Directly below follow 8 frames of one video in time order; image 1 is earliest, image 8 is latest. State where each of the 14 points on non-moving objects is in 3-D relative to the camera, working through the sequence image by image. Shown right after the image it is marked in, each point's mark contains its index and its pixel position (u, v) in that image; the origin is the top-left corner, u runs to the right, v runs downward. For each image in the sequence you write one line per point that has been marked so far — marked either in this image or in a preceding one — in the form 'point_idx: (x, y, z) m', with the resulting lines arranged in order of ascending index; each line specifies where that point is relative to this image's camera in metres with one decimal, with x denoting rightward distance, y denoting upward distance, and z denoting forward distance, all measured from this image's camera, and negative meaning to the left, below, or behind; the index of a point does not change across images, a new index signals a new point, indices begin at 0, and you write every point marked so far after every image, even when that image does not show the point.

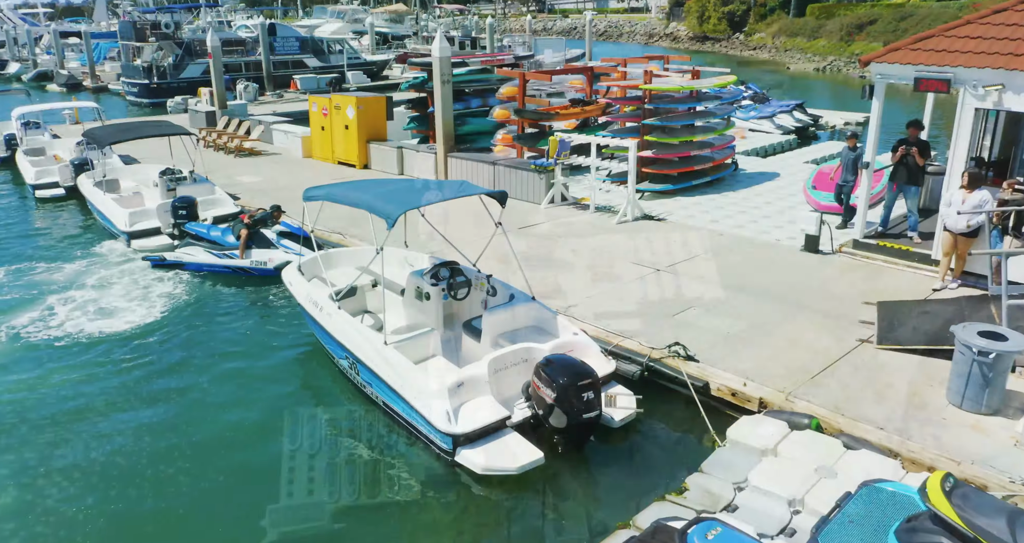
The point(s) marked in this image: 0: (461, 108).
0: (-1.3, +4.3, +19.4) m
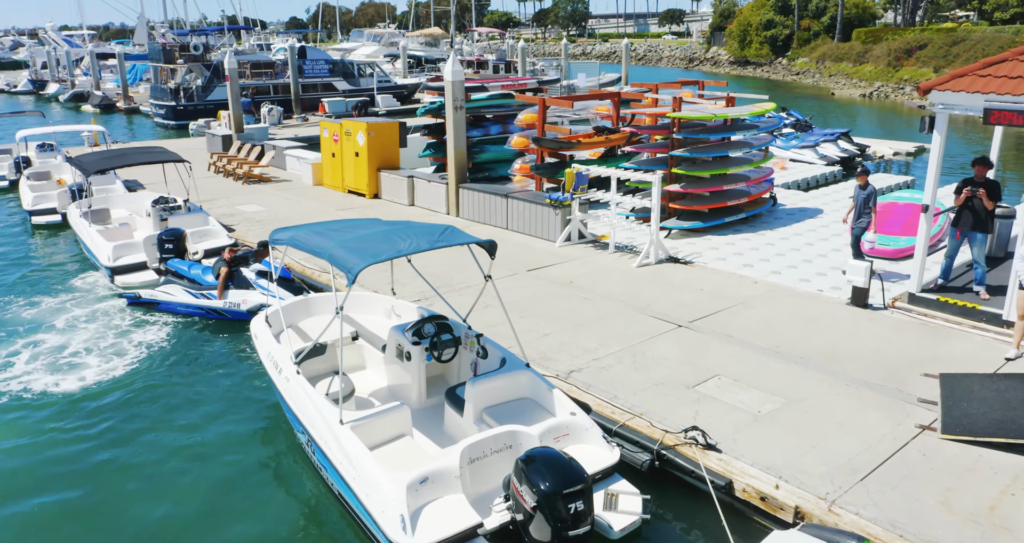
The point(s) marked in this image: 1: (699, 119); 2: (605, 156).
0: (-0.8, +3.4, +18.3) m
1: (+3.4, +2.8, +13.7) m
2: (+2.1, +2.6, +16.7) m
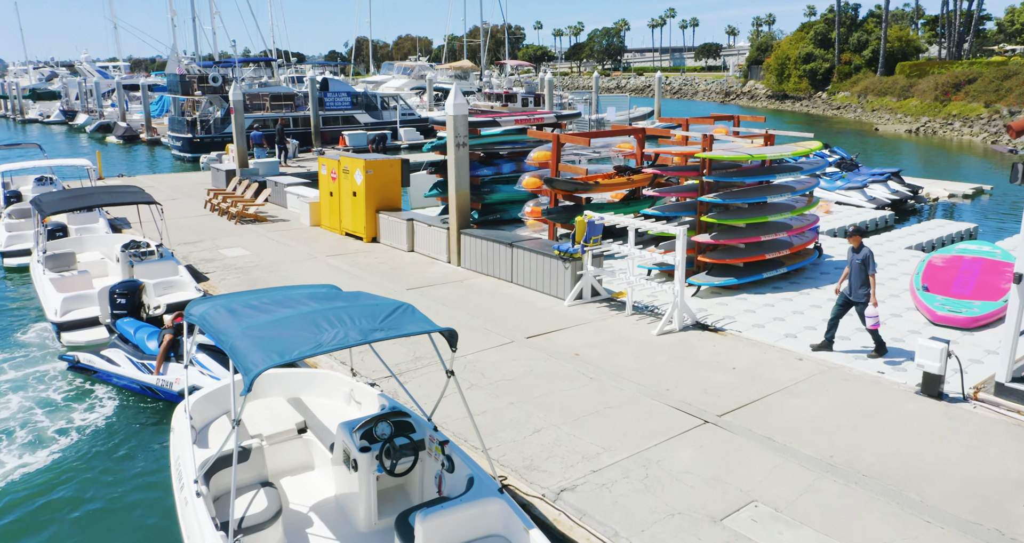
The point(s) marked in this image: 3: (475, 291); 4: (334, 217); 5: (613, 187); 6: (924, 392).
0: (-0.5, +2.2, +16.7) m
1: (+3.5, +1.8, +11.9) m
2: (+2.3, +1.5, +14.9) m
3: (-0.6, -0.3, +12.3) m
4: (-4.0, +1.2, +16.8) m
5: (+1.9, +1.6, +14.1) m
6: (+4.5, -1.3, +8.2) m
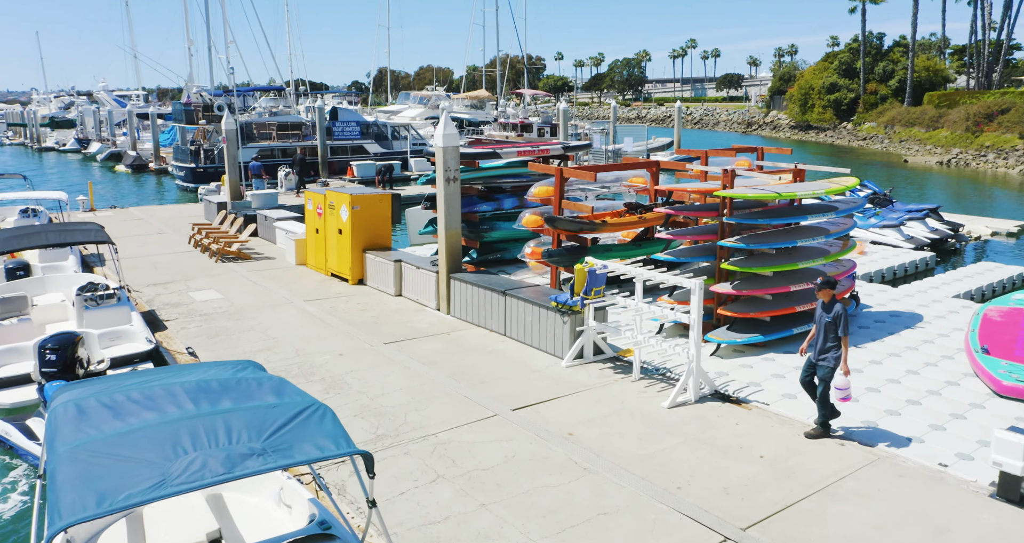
0: (-0.5, +1.3, +15.3) m
1: (+3.4, +1.0, +10.3) m
2: (+2.2, +0.6, +13.4) m
3: (-0.8, -1.0, +10.8) m
4: (-4.0, +0.3, +15.5) m
5: (+1.9, +0.8, +12.6) m
6: (+4.3, -2.0, +6.6) m
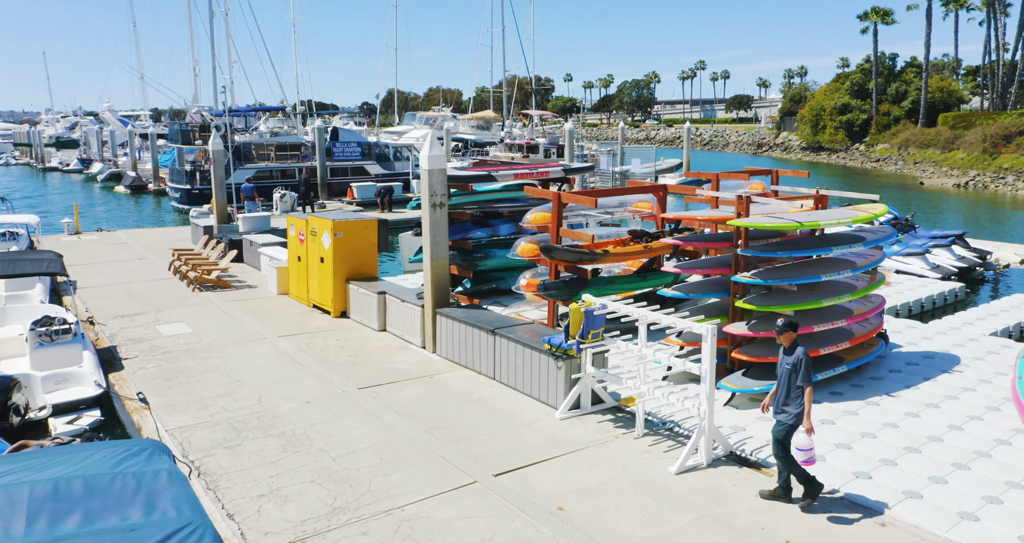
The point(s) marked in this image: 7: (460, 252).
0: (-0.5, +0.7, +14.2) m
1: (+3.3, +0.5, +9.2) m
2: (+2.1, 0.0, +12.3) m
3: (-0.9, -1.5, +9.6) m
4: (-4.1, -0.2, +14.4) m
5: (+1.7, +0.2, +11.5) m
6: (+4.1, -2.3, +5.3) m
7: (-1.0, +0.4, +14.2) m
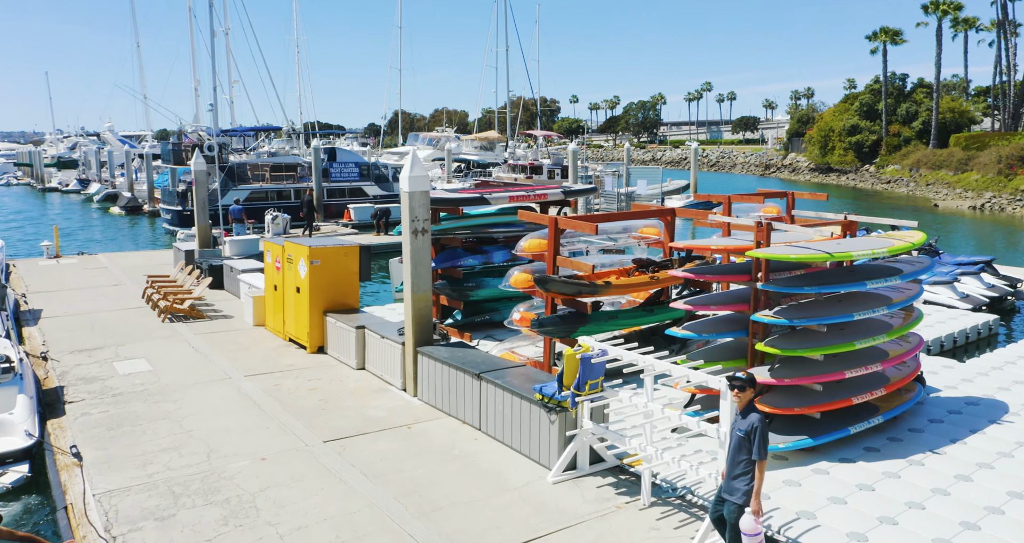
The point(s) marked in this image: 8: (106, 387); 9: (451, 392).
0: (-0.6, +0.1, +13.1) m
1: (+3.1, +0.1, +8.0) m
2: (+2.0, -0.5, +11.1) m
3: (-1.0, -1.9, +8.4) m
4: (-4.2, -0.8, +13.3) m
5: (+1.6, -0.2, +10.3) m
6: (+3.9, -2.6, +4.1) m
7: (-1.1, -0.2, +13.0) m
8: (-5.8, -1.6, +10.6) m
9: (-0.7, -1.5, +9.2) m
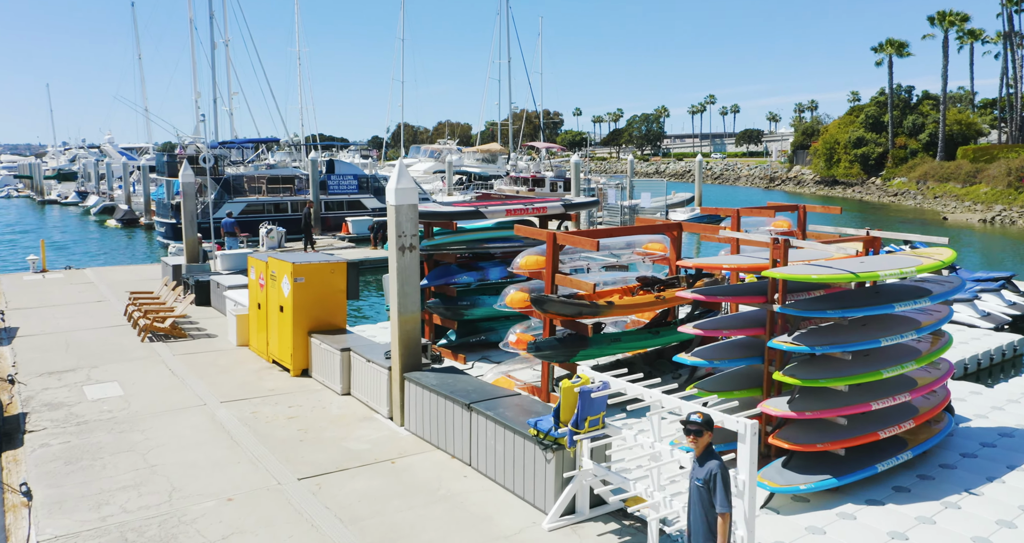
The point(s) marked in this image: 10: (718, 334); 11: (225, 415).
0: (-0.7, -0.2, +12.4) m
1: (+3.0, -0.1, +7.3) m
2: (+2.0, -0.7, +10.4) m
3: (-1.1, -2.1, +7.7) m
4: (-4.2, -1.1, +12.6) m
5: (+1.6, -0.5, +9.6) m
6: (+3.8, -2.8, +3.3) m
7: (-1.1, -0.5, +12.3) m
8: (-5.8, -1.9, +9.9) m
9: (-0.8, -1.7, +8.5) m
10: (+2.1, -0.6, +7.8) m
11: (-3.7, -1.9, +9.7) m
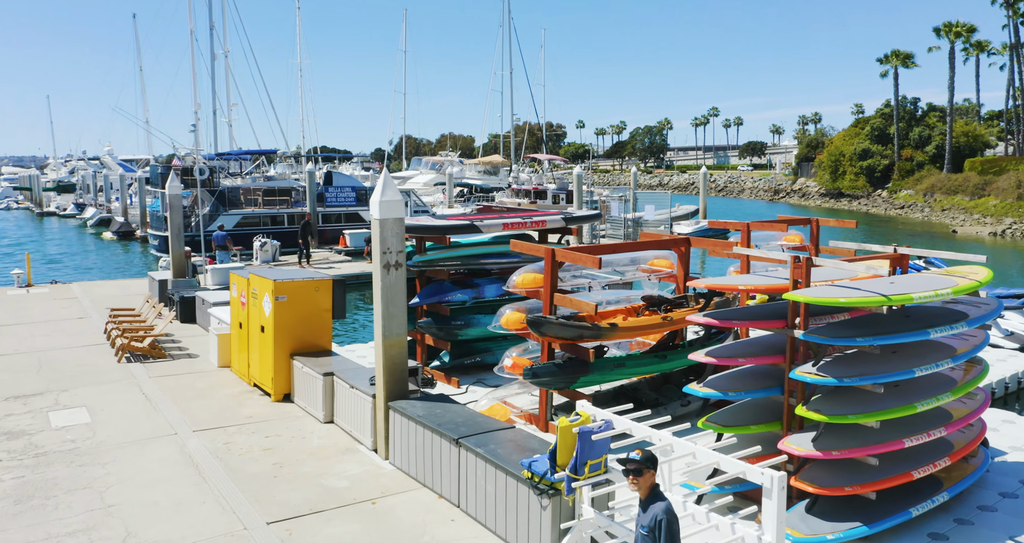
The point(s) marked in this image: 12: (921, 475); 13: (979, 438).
0: (-0.7, -0.4, +11.6) m
1: (+3.0, -0.3, +6.5) m
2: (+1.9, -1.0, +9.6) m
3: (-1.2, -2.3, +6.9) m
4: (-4.3, -1.3, +11.8) m
5: (+1.5, -0.7, +8.9) m
6: (+3.7, -2.9, +2.5) m
7: (-1.2, -0.7, +11.6) m
8: (-5.9, -2.1, +9.2) m
9: (-0.9, -1.9, +7.7) m
10: (+2.1, -0.8, +7.0) m
11: (-3.8, -2.1, +8.9) m
12: (+3.7, -1.8, +6.7) m
13: (+4.7, -1.7, +7.5) m
